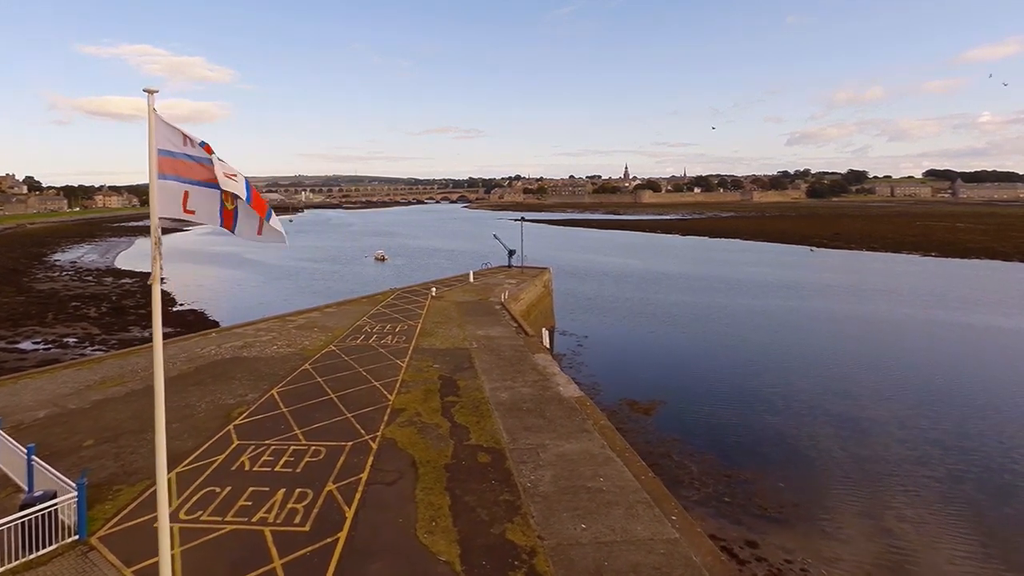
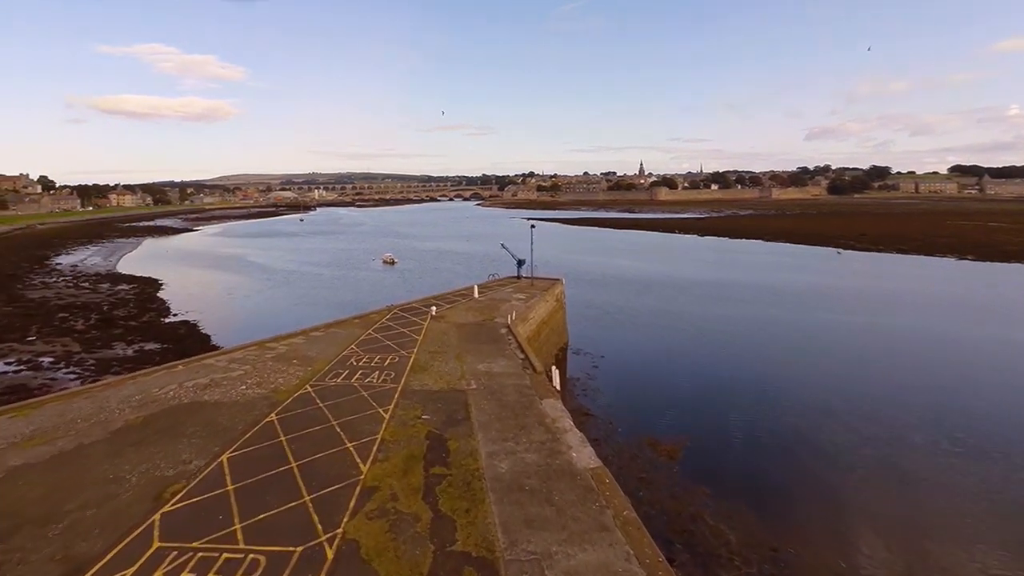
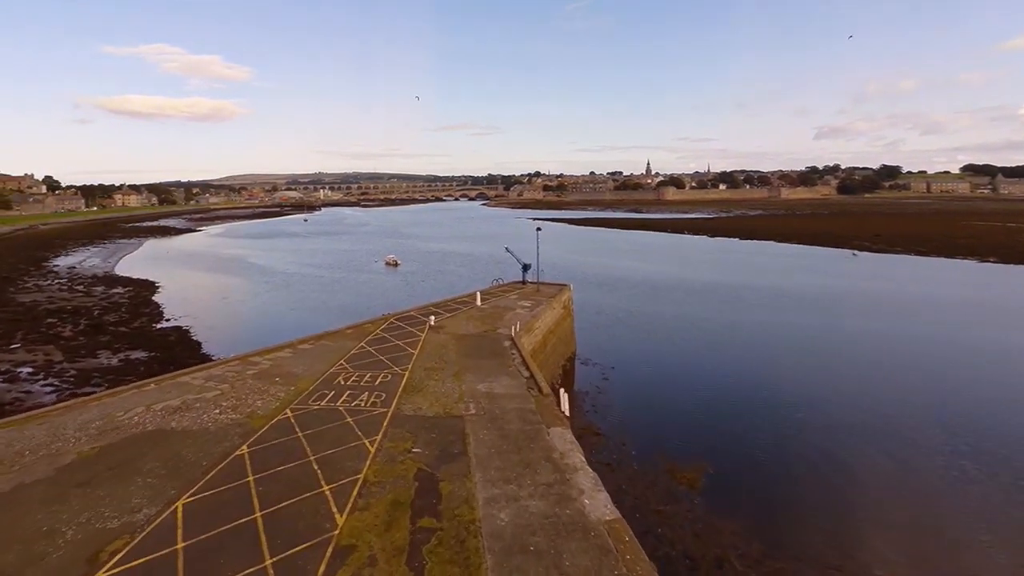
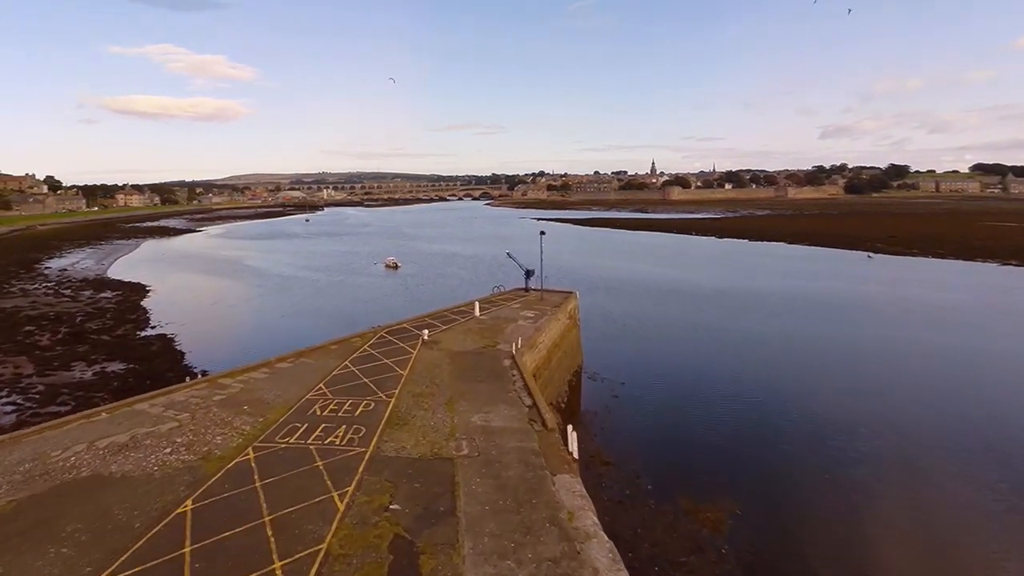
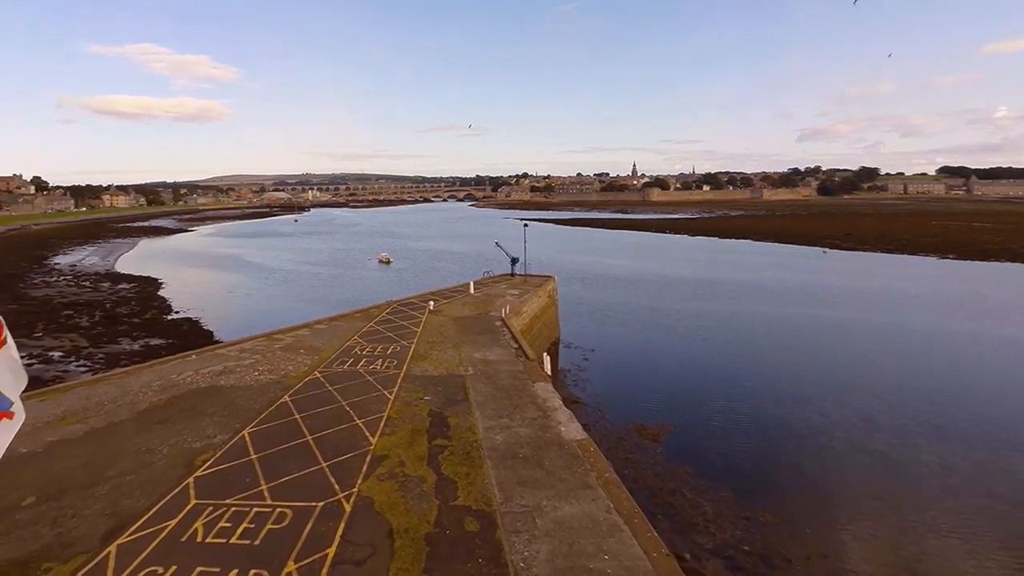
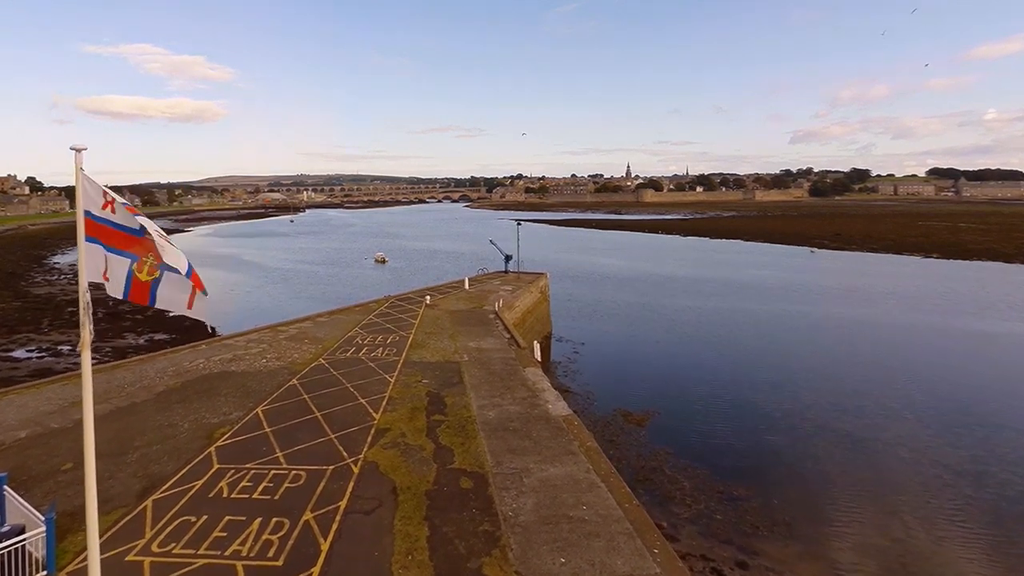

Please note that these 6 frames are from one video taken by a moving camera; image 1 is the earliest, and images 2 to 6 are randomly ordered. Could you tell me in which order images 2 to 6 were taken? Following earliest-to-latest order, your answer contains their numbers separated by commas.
6, 5, 2, 3, 4
